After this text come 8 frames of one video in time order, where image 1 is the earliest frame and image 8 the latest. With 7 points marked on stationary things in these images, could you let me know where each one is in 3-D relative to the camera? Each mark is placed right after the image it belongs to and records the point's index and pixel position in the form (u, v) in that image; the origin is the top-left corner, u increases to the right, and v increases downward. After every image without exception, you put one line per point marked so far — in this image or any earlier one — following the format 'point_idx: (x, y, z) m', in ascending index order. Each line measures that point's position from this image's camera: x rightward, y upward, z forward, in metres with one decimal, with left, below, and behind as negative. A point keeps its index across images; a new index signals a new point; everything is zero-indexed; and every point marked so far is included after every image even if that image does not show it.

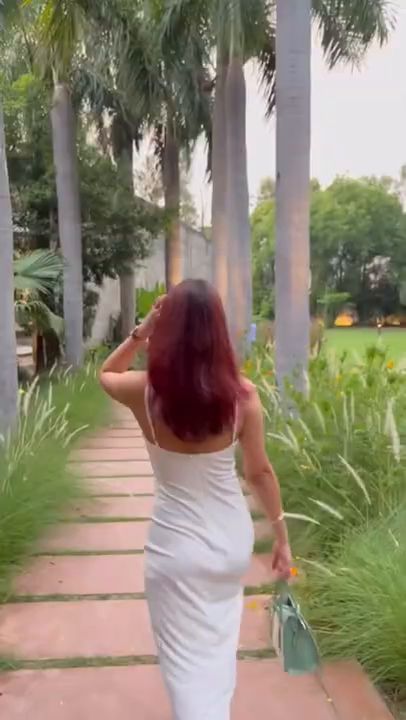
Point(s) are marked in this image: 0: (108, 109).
0: (-2.3, +6.1, +14.6) m
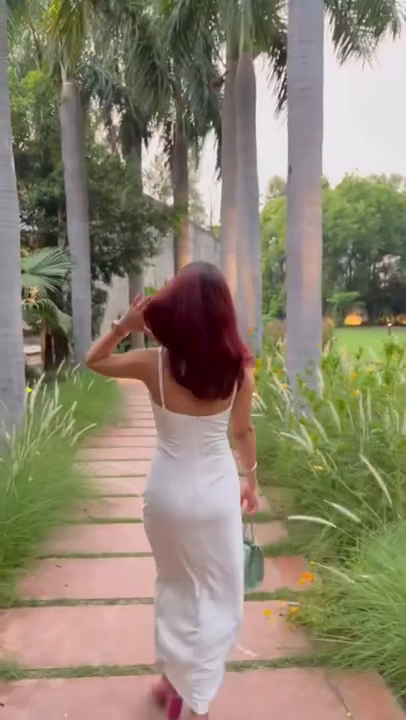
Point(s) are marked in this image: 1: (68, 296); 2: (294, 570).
0: (-2.1, +6.1, +14.5) m
1: (-2.8, +1.3, +12.6) m
2: (+0.5, -1.2, +3.5) m
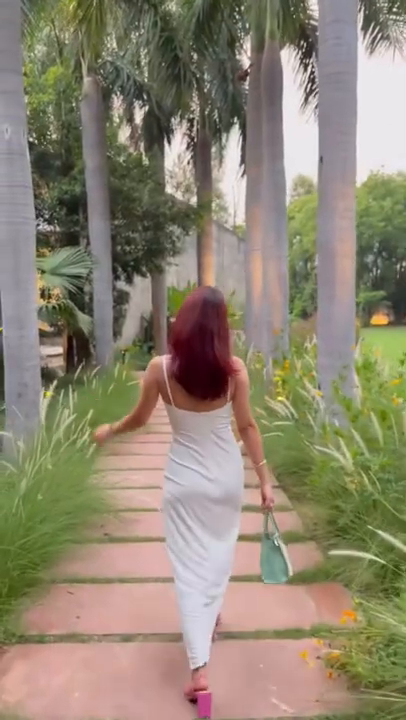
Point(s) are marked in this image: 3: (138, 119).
0: (-1.5, +6.1, +14.2) m
1: (-2.3, +1.3, +12.3) m
2: (+0.7, -1.3, +3.1) m
3: (-1.6, +5.9, +14.8) m
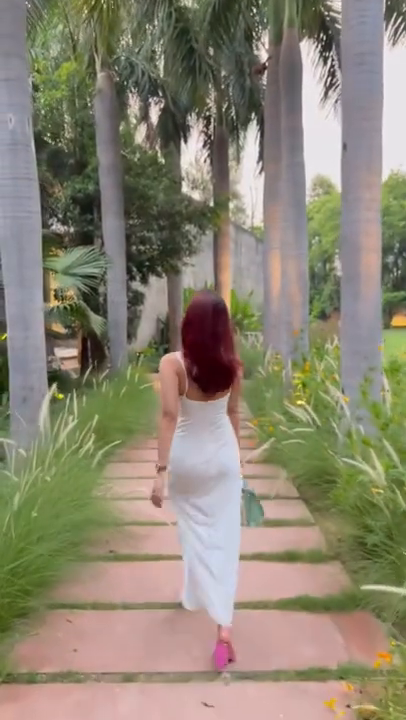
0: (-1.1, +6.0, +14.0) m
1: (-2.0, +1.2, +12.1) m
2: (+0.7, -1.3, +2.8) m
3: (-1.2, +5.9, +14.6) m
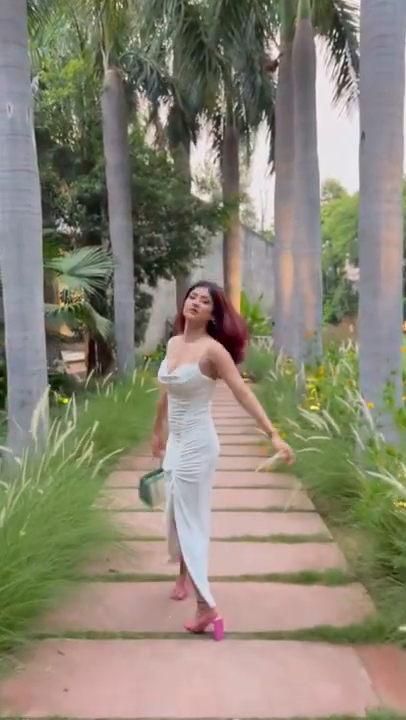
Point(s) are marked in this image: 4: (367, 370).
0: (-0.9, +5.9, +13.7) m
1: (-1.8, +1.2, +11.8) m
2: (+0.8, -1.3, +2.5) m
3: (-1.0, +5.8, +14.3) m
4: (+1.3, -0.1, +4.6) m
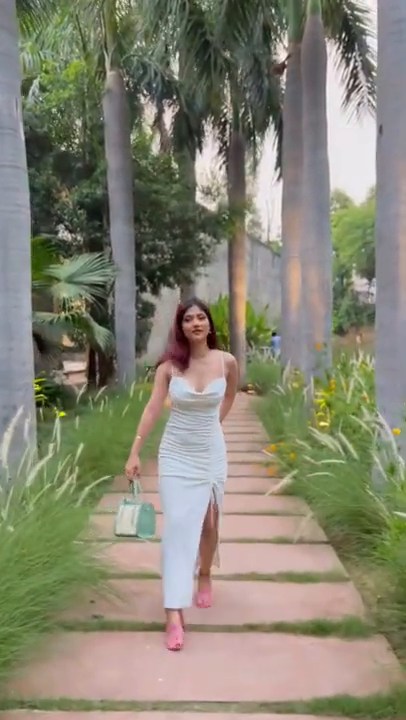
0: (-0.8, +5.7, +13.4) m
1: (-1.7, +1.0, +11.4) m
2: (+0.7, -1.3, +2.0) m
3: (-0.9, +5.5, +14.0) m
4: (+1.3, -0.2, +4.2) m
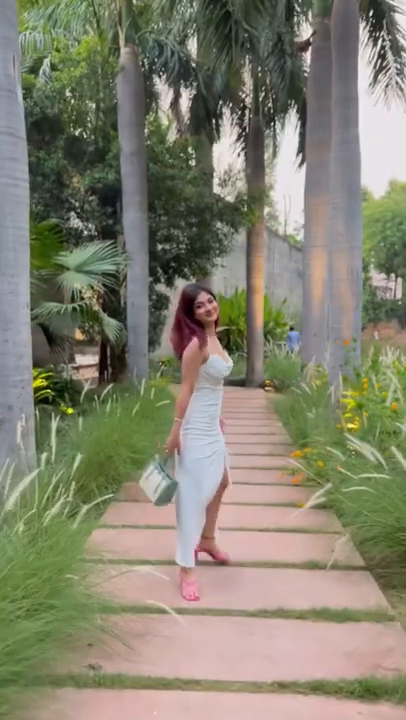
0: (-0.4, +5.8, +12.8) m
1: (-1.4, +1.1, +10.9) m
2: (+0.8, -1.3, +1.4) m
3: (-0.4, +5.6, +13.4) m
4: (+1.4, -0.2, +3.6) m
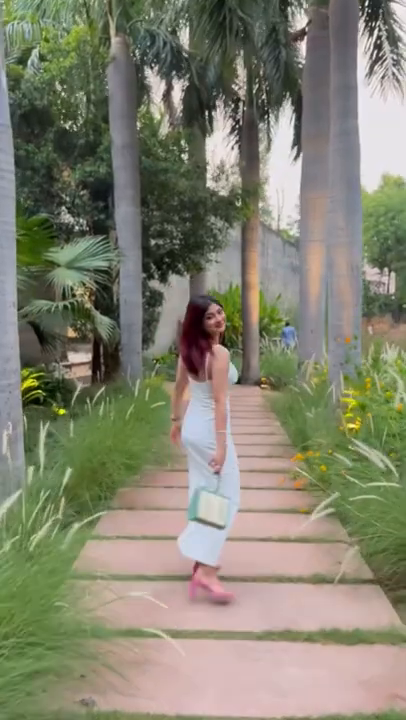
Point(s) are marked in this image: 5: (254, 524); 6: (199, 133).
0: (-0.5, +5.9, +12.6) m
1: (-1.5, +1.1, +10.6) m
2: (+0.8, -1.4, +1.2) m
3: (-0.6, +5.7, +13.2) m
4: (+1.4, -0.2, +3.4) m
5: (+0.4, -1.1, +4.1) m
6: (-0.1, +4.9, +13.0) m
